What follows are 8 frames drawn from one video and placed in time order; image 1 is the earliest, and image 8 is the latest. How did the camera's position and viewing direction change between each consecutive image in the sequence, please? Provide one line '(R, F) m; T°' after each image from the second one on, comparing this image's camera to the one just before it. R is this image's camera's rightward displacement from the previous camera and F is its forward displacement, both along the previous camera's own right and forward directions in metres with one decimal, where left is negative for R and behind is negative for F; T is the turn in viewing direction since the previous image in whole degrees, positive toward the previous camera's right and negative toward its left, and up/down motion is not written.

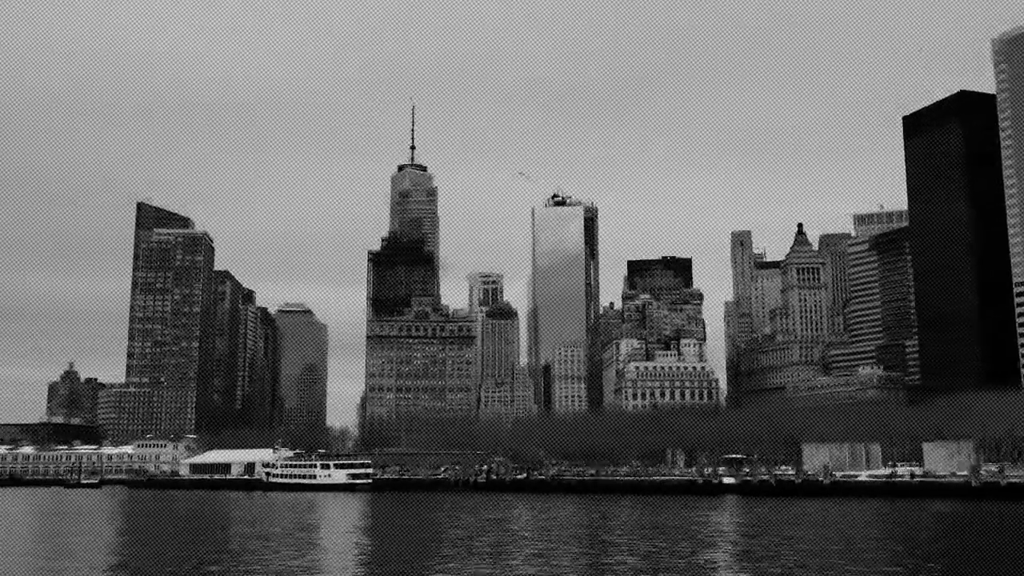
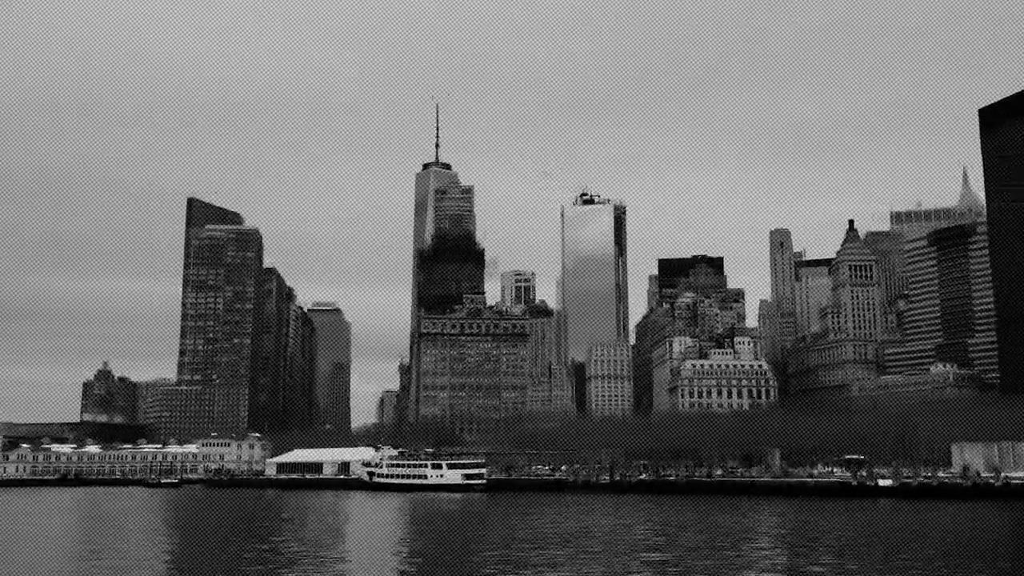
(-12.2, +4.6) m; -1°
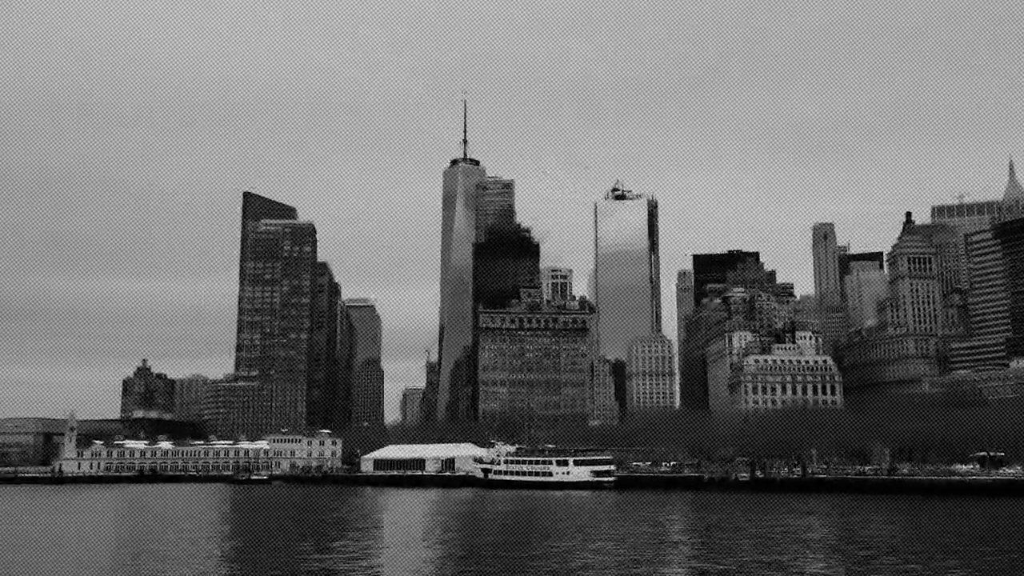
(-12.5, +4.9) m; -1°
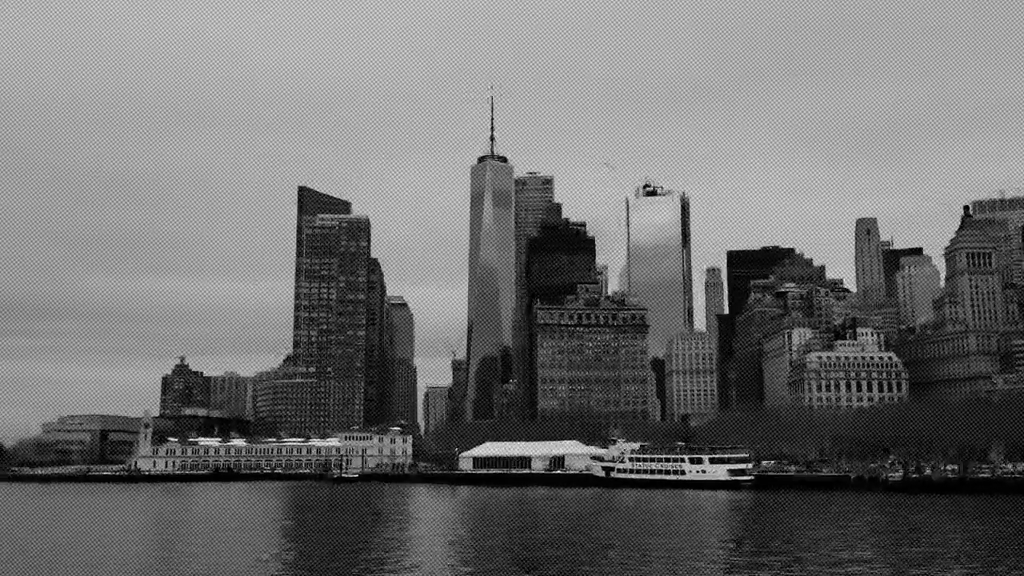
(-12.3, +4.7) m; -1°
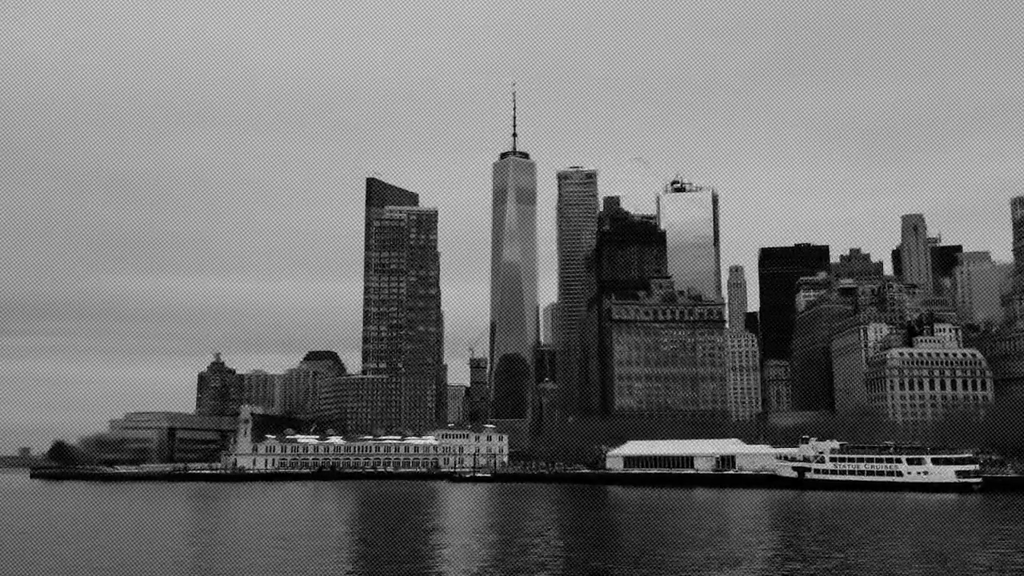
(-19.9, +8.4) m; 0°
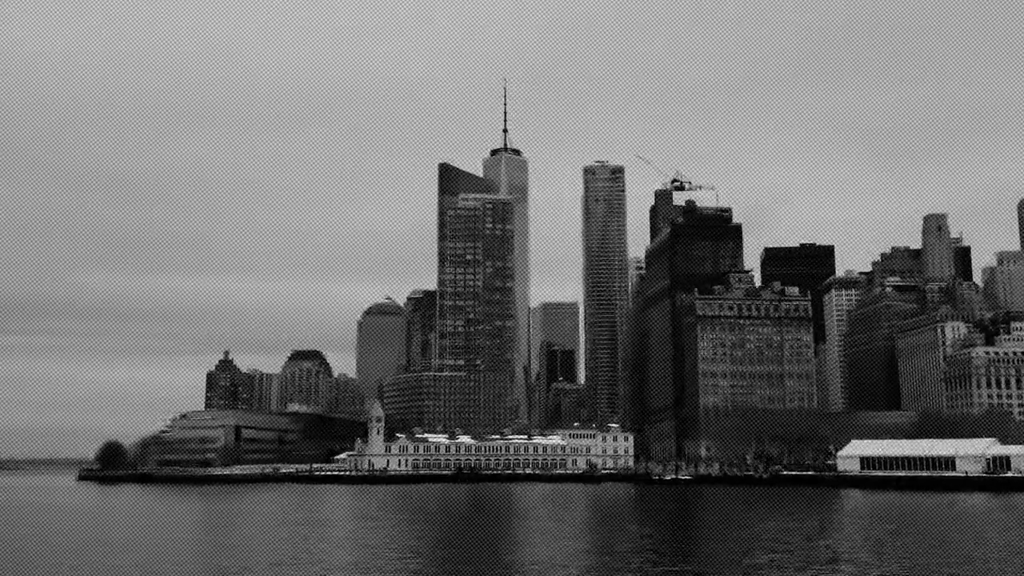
(-32.4, +14.3) m; +2°
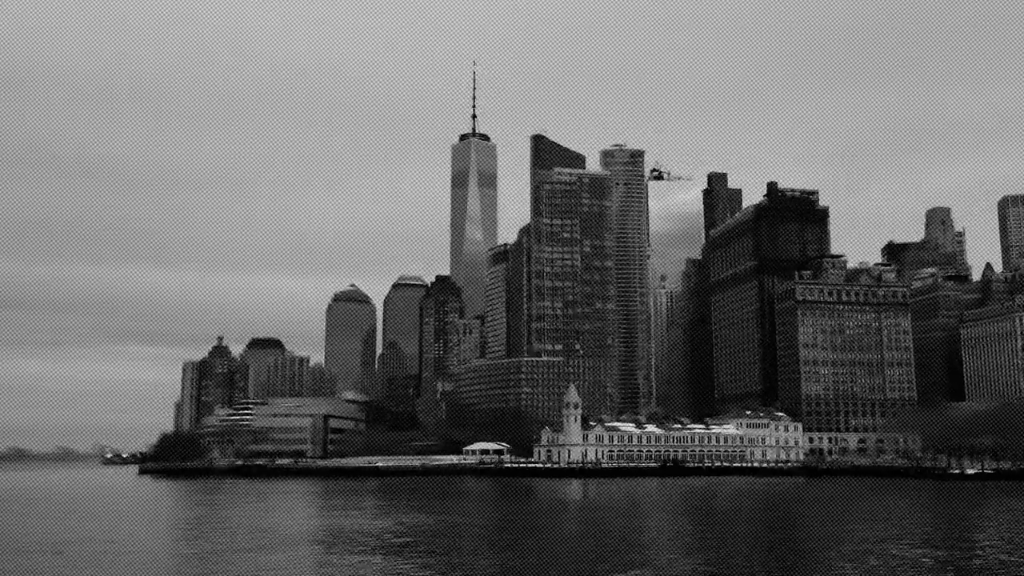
(-42.7, +18.3) m; +4°
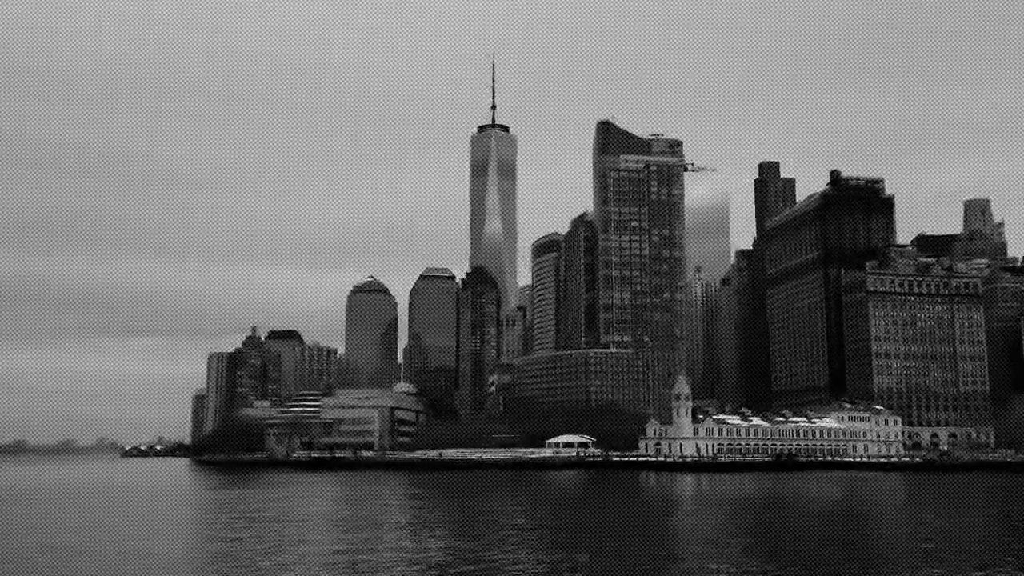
(-14.6, +6.0) m; 0°
